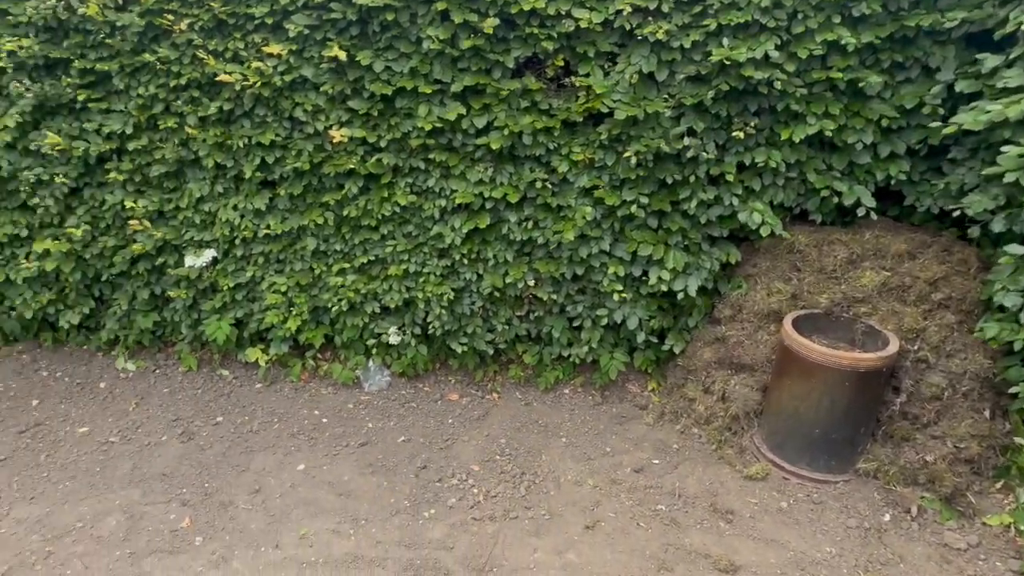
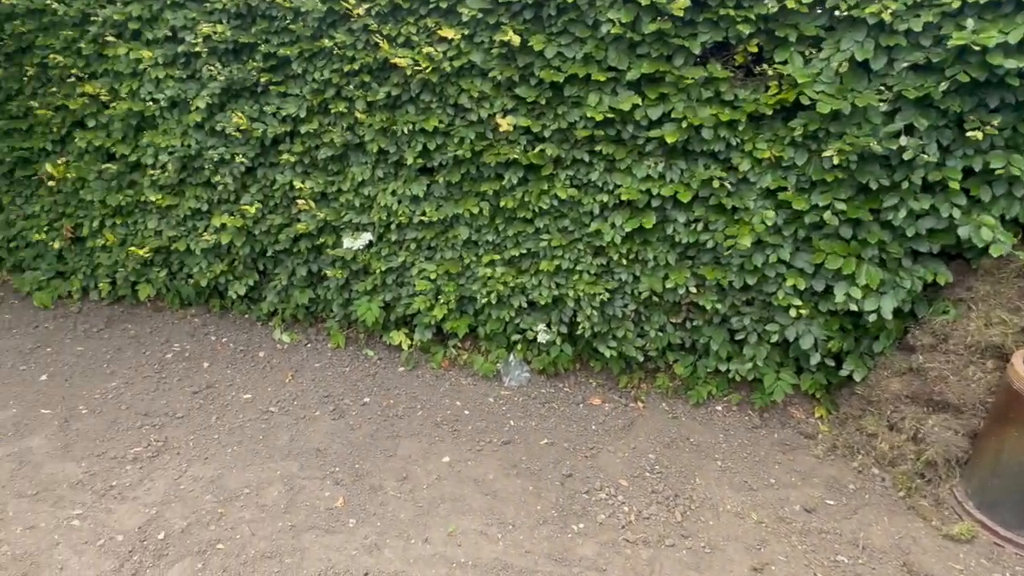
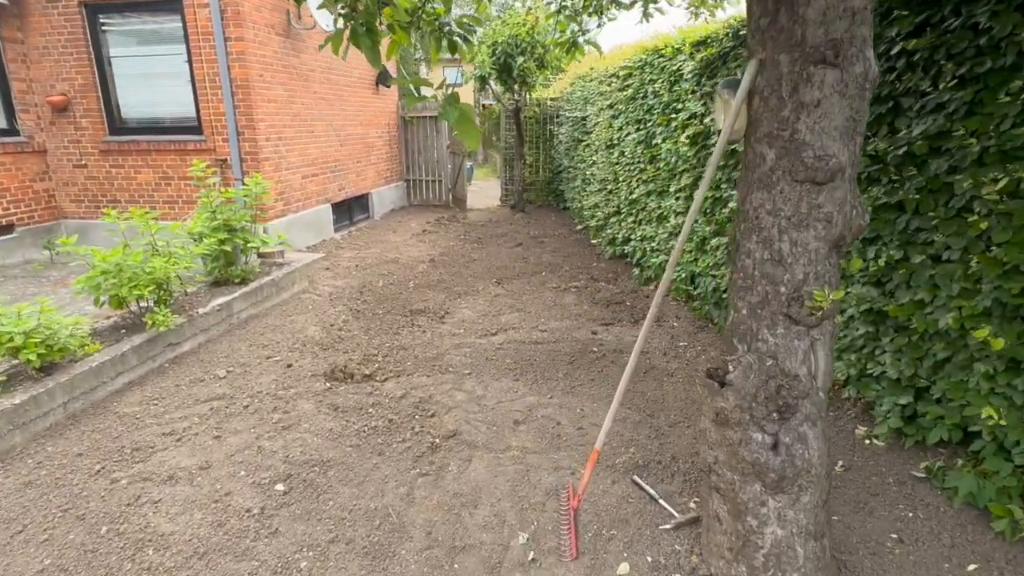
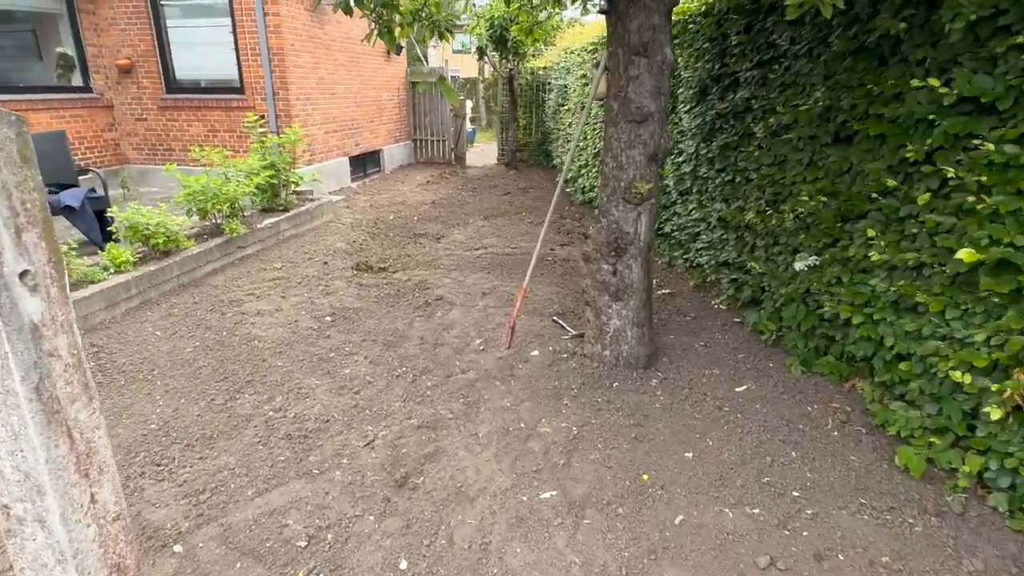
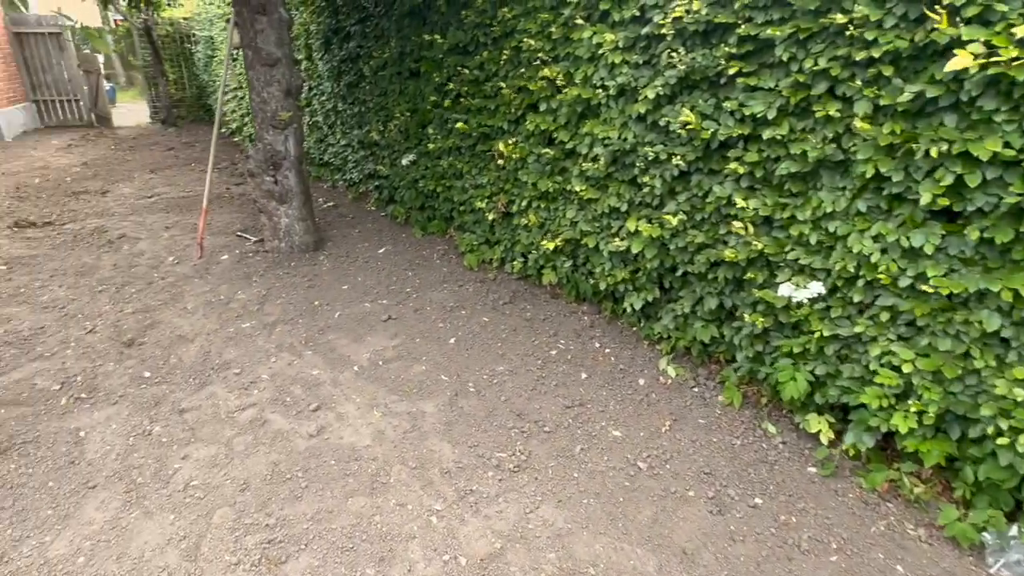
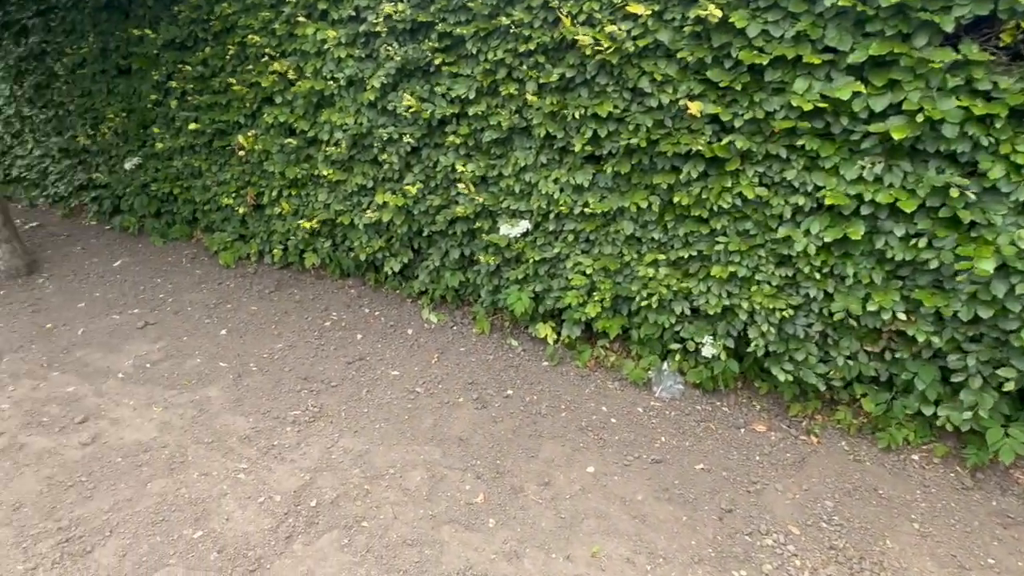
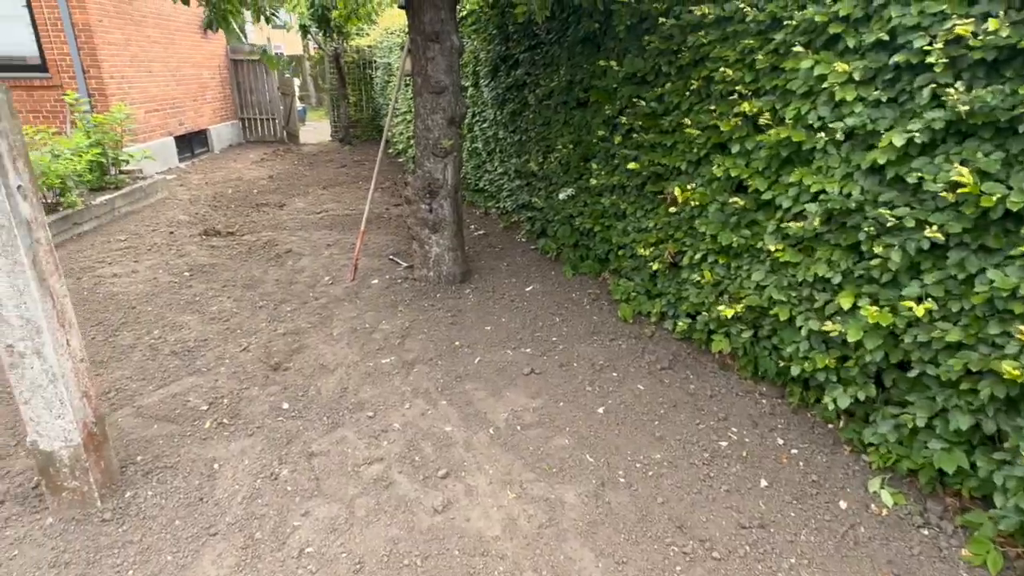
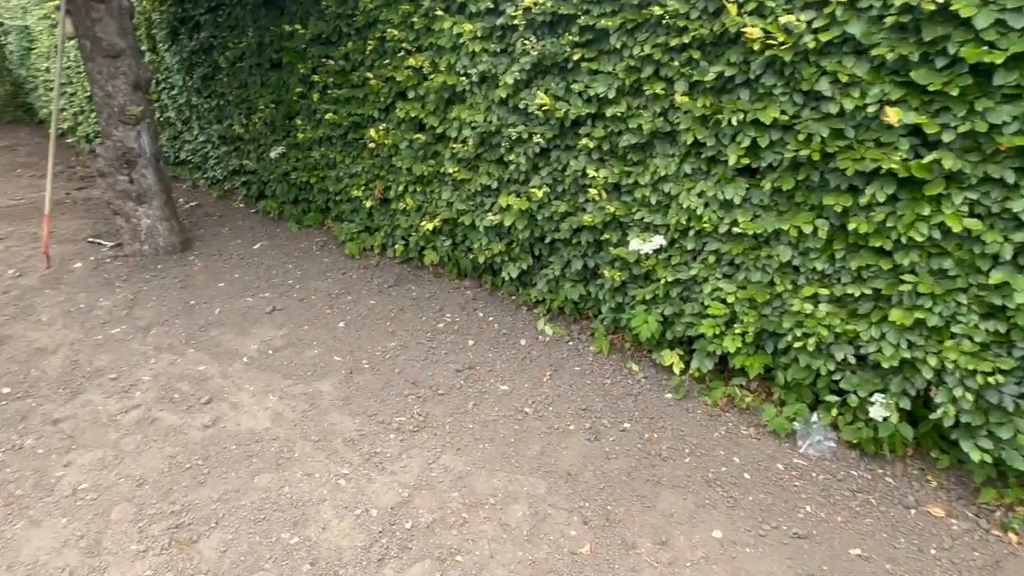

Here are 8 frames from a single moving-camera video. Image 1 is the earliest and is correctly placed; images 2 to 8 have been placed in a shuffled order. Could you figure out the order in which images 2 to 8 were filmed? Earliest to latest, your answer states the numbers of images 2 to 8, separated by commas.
2, 6, 8, 5, 7, 4, 3
